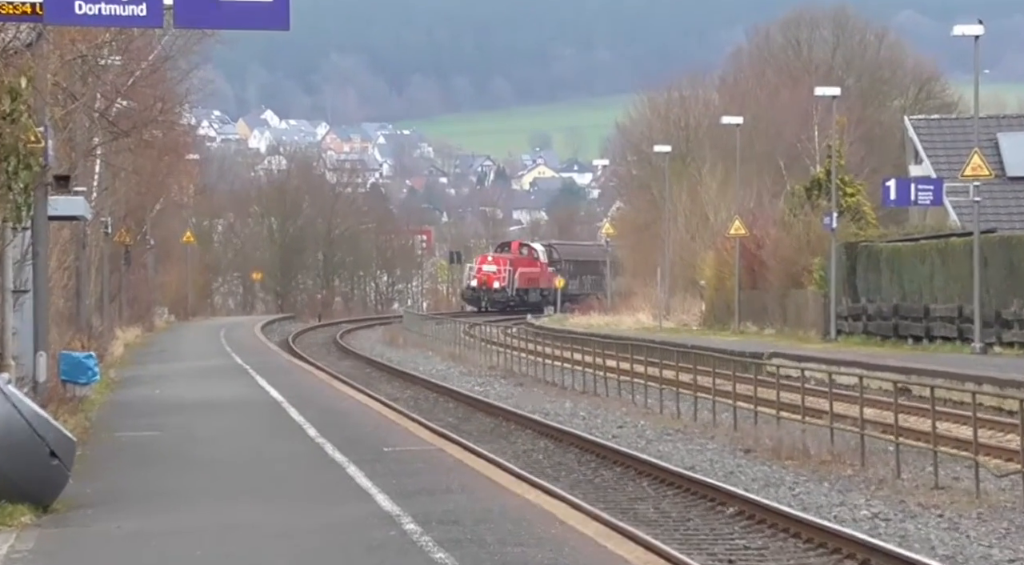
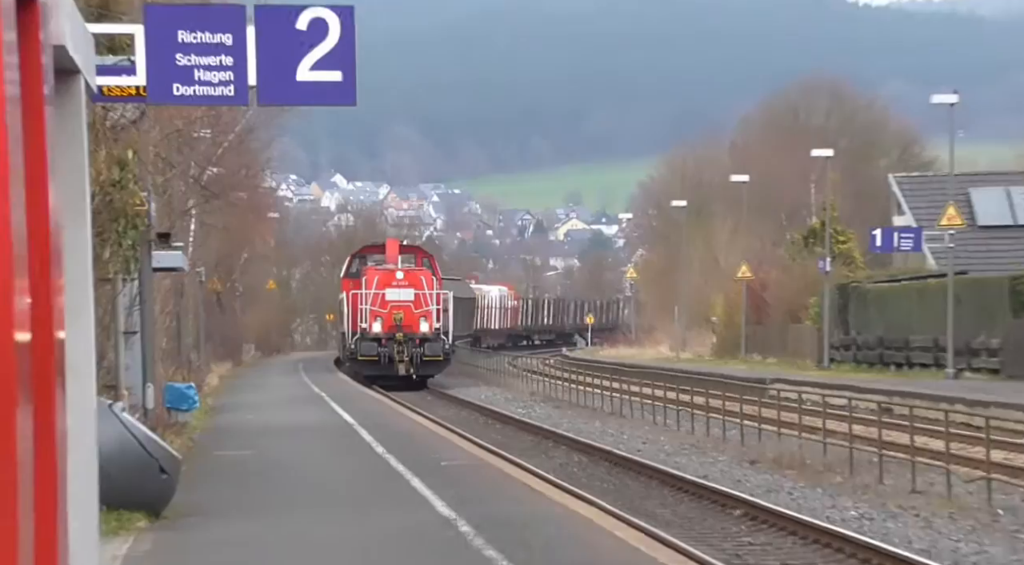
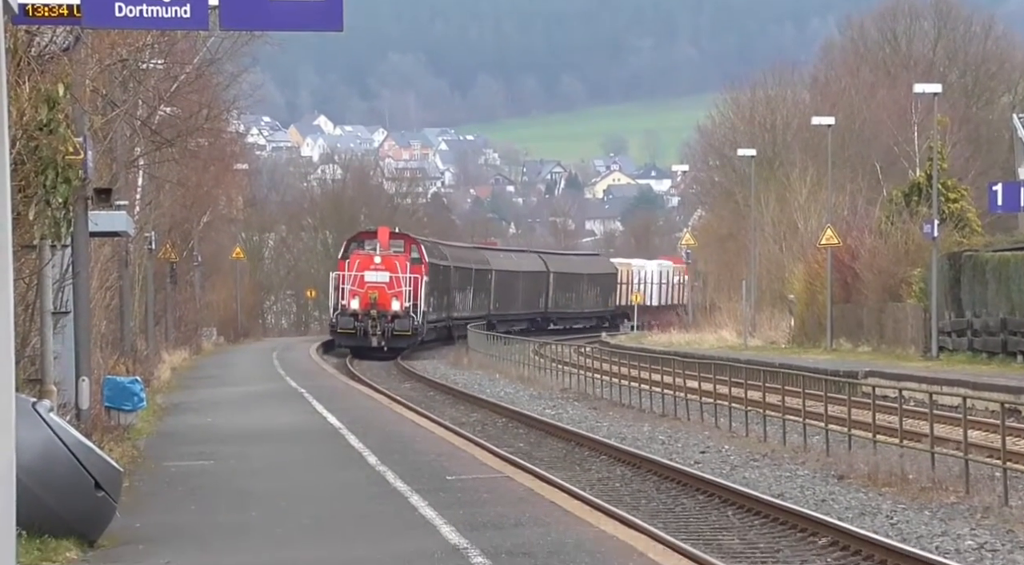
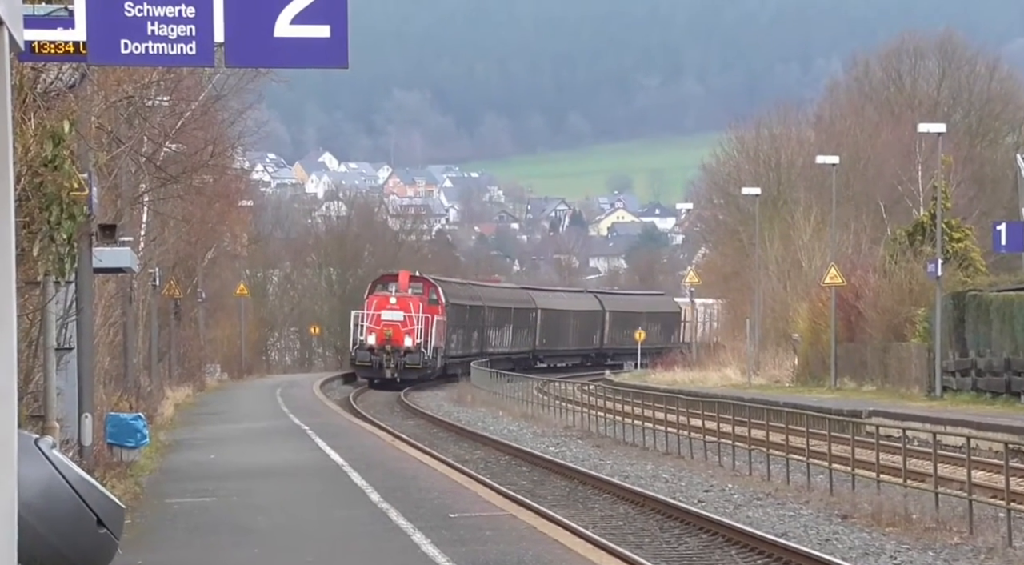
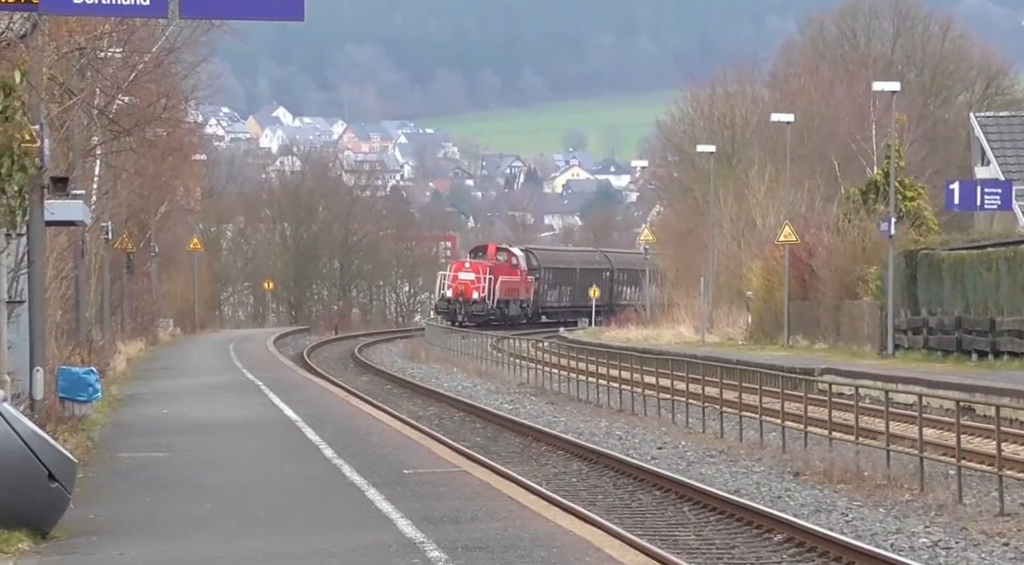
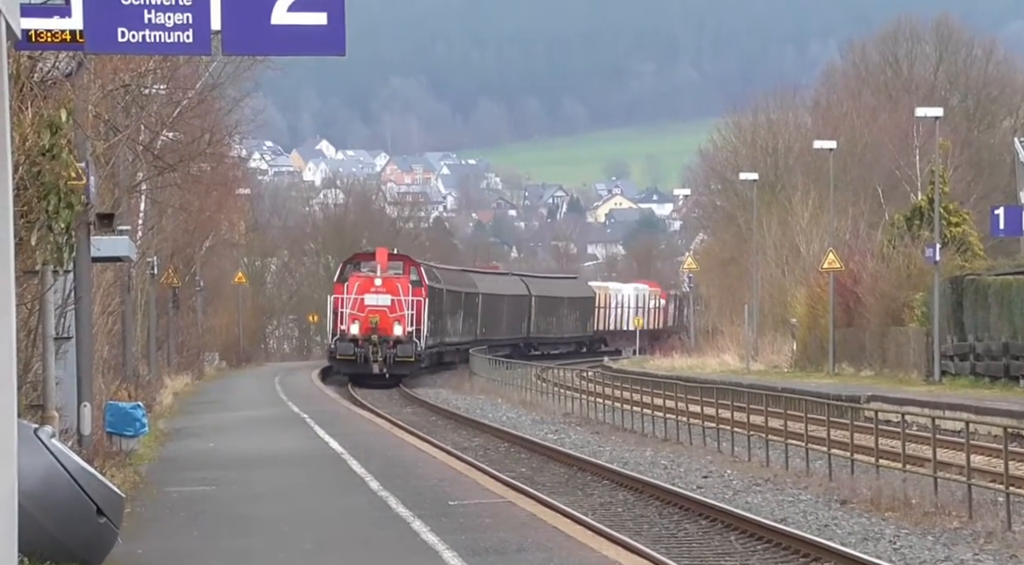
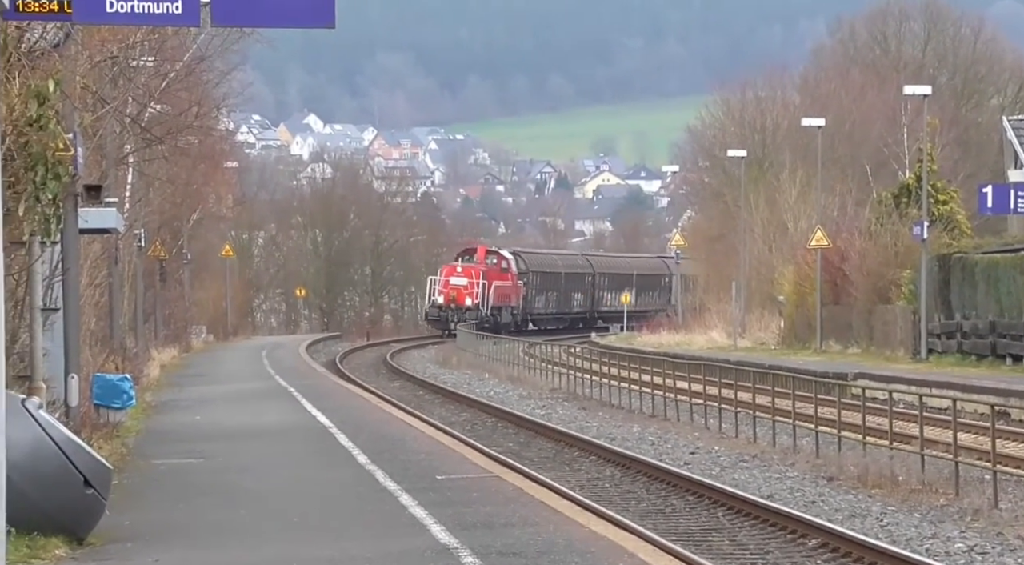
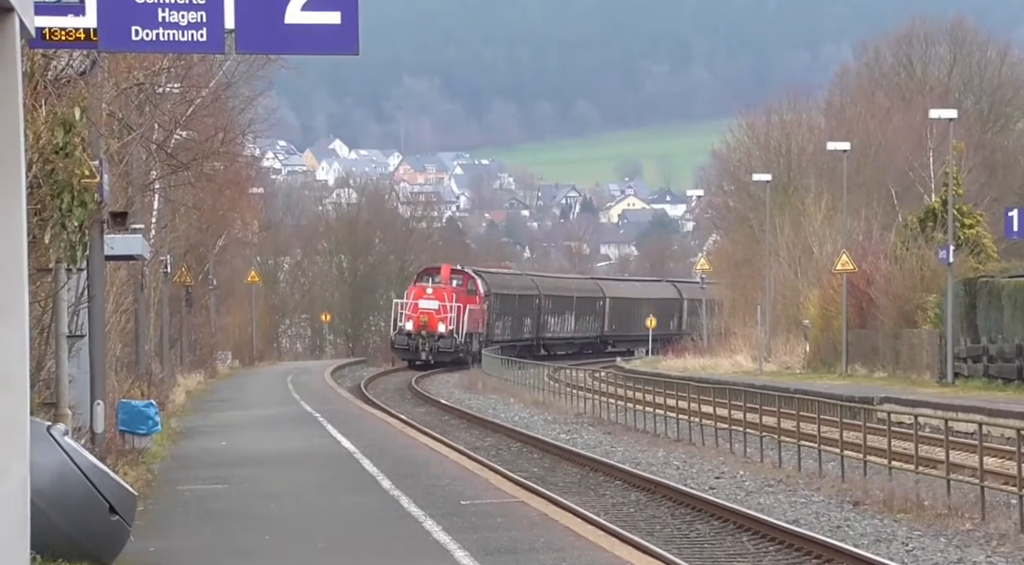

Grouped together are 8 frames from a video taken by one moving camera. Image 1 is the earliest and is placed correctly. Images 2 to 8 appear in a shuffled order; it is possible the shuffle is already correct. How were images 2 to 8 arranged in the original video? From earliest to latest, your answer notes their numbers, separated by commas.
5, 7, 8, 4, 3, 6, 2
